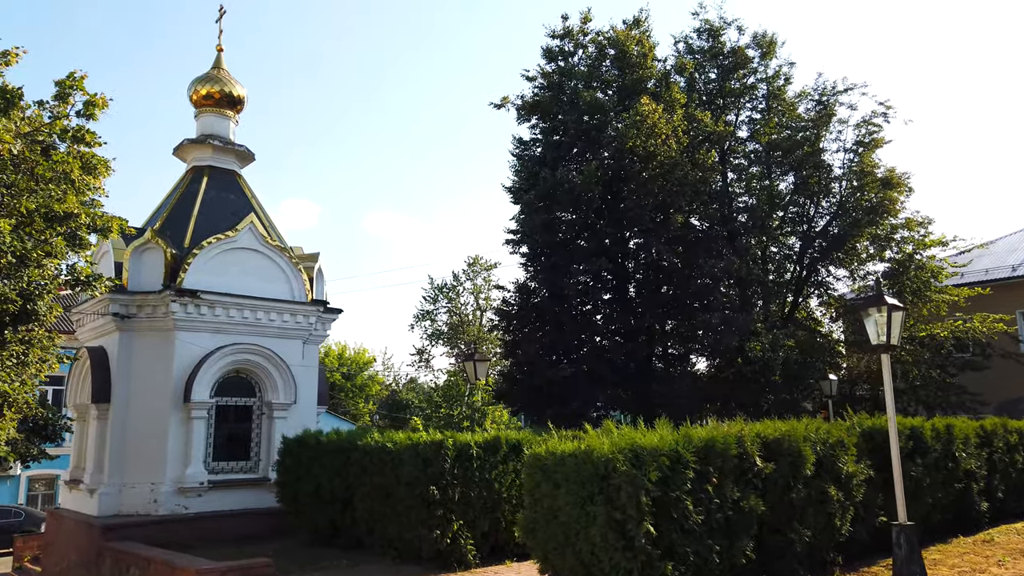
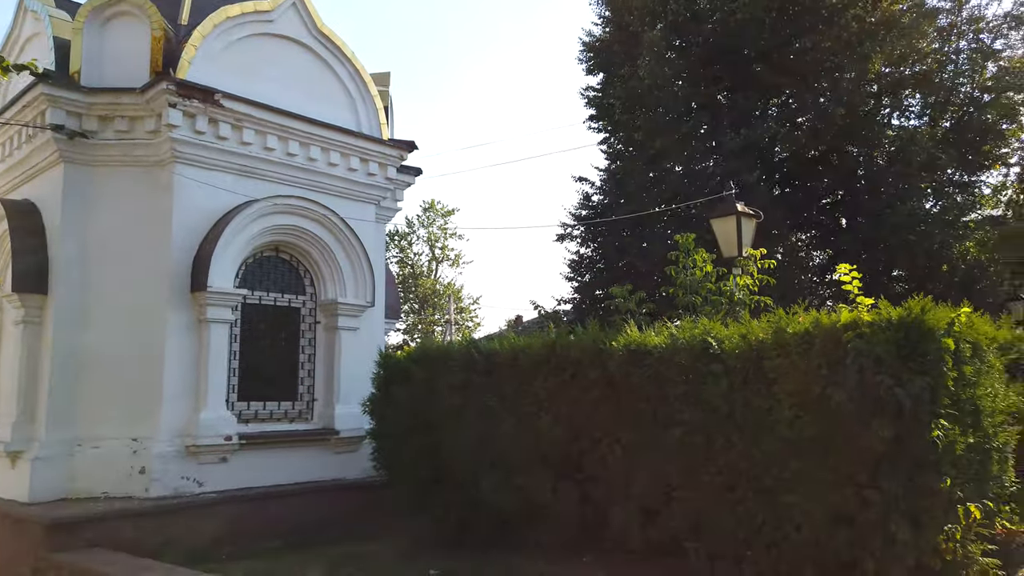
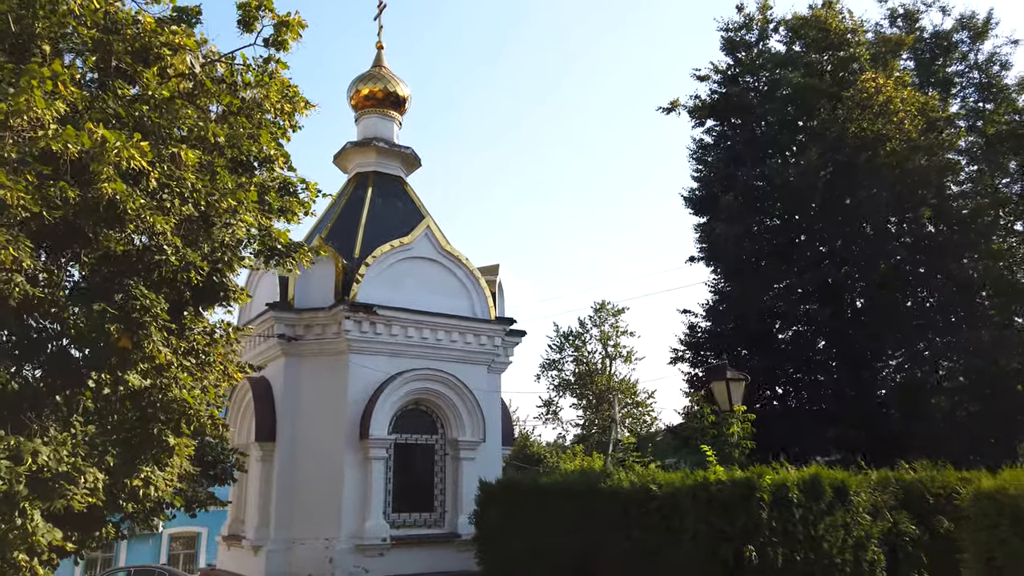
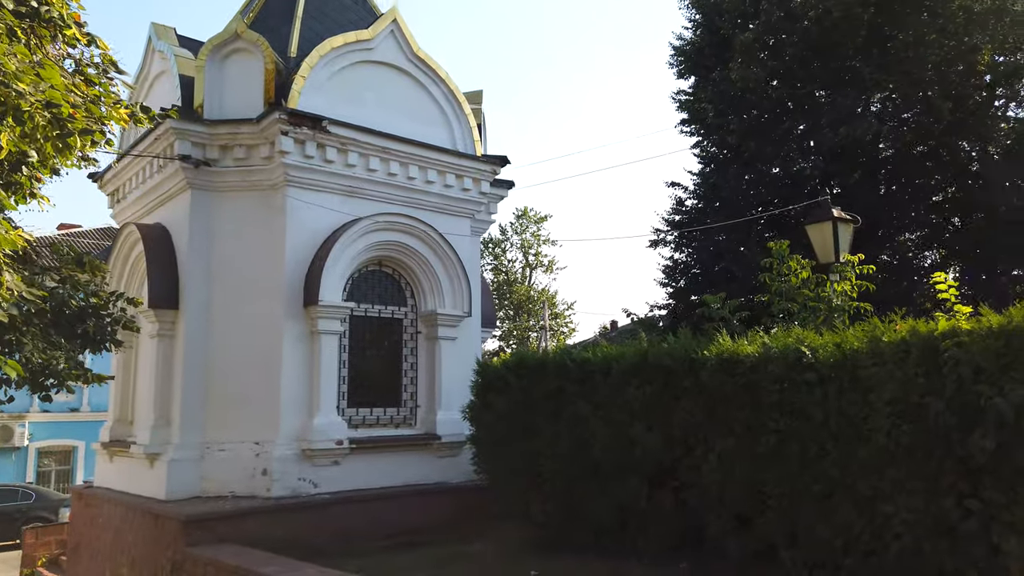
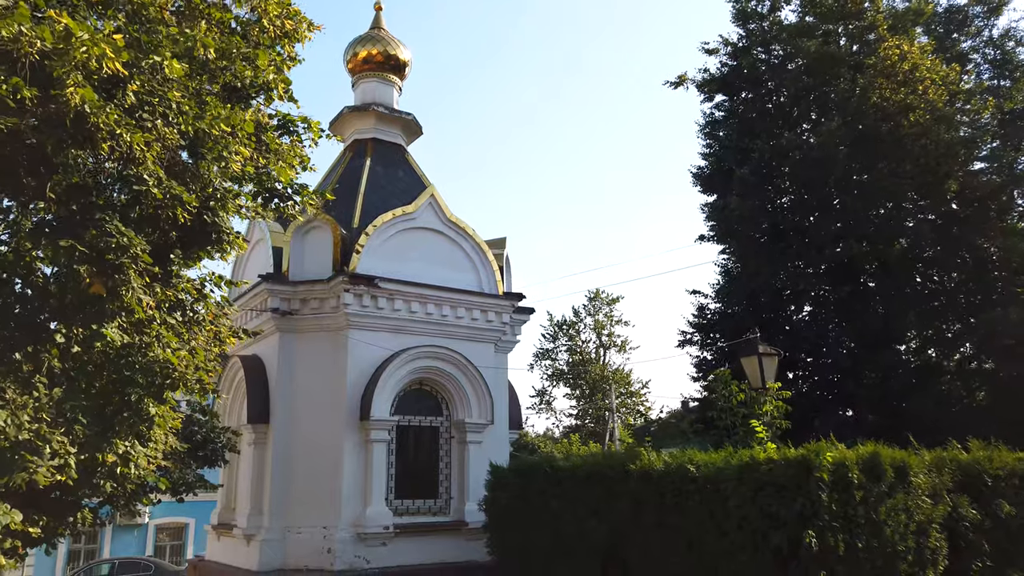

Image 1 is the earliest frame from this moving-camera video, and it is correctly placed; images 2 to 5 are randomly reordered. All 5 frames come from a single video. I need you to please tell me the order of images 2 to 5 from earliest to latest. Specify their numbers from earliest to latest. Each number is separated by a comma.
3, 5, 4, 2
